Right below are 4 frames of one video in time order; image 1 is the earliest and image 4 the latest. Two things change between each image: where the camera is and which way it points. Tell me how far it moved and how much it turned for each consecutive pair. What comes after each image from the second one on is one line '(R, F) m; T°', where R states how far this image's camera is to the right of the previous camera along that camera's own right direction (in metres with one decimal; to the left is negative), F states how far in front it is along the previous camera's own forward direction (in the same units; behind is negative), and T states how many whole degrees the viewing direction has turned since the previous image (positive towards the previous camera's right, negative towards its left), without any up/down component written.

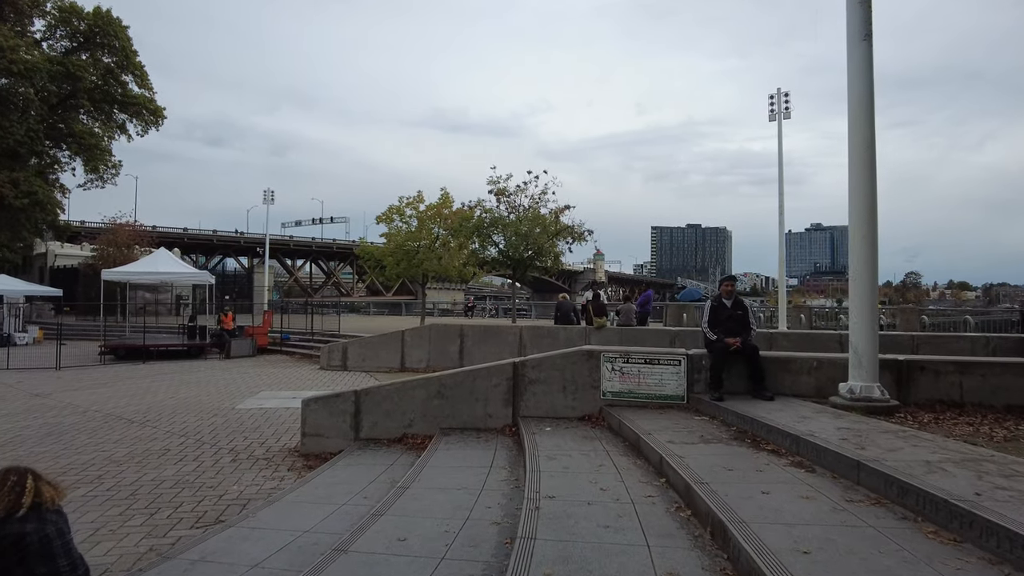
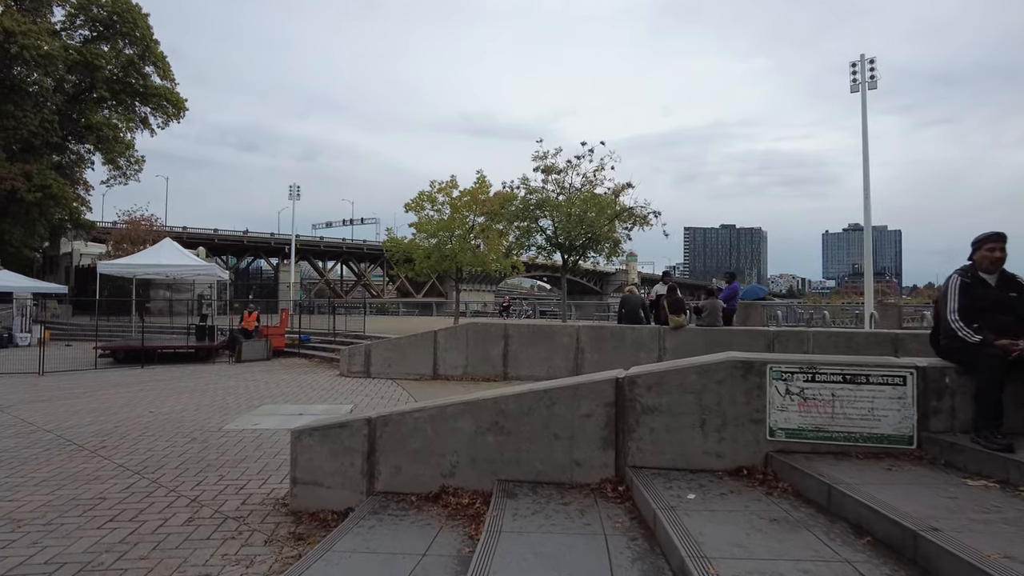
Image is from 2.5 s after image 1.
(-0.5, +2.7) m; -2°
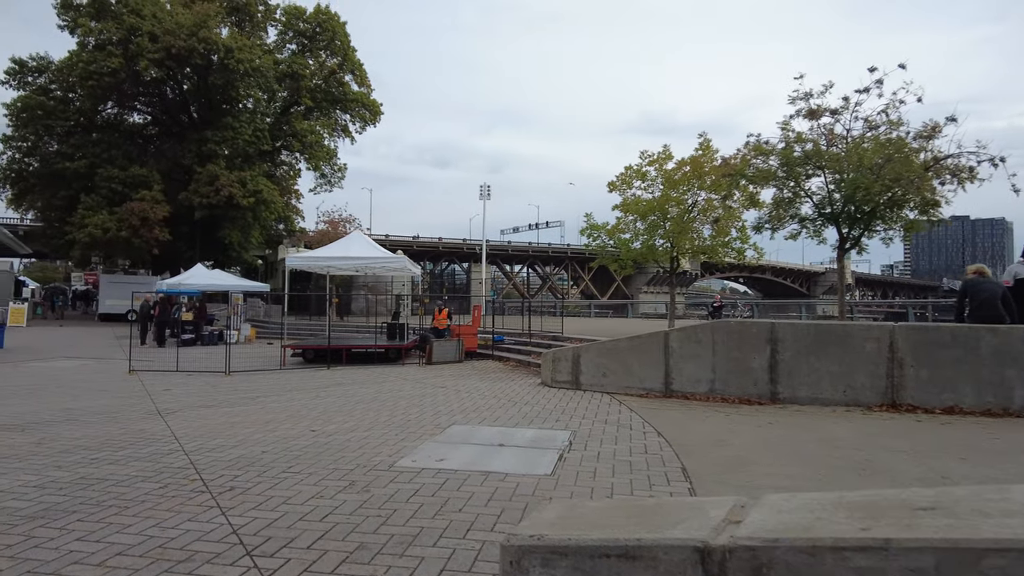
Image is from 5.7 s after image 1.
(-1.1, +3.2) m; -16°
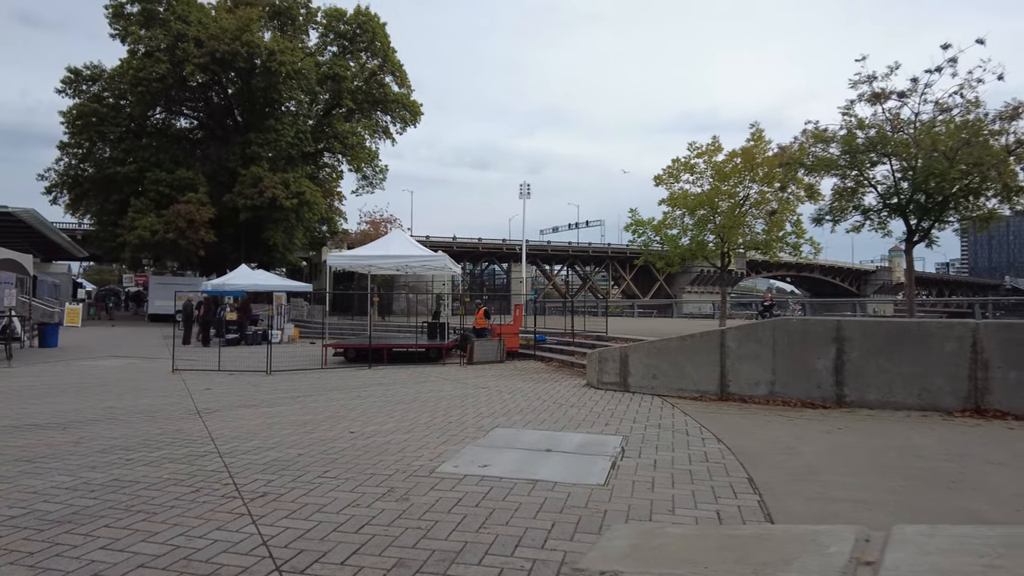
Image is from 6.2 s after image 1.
(-0.1, +0.4) m; -3°
